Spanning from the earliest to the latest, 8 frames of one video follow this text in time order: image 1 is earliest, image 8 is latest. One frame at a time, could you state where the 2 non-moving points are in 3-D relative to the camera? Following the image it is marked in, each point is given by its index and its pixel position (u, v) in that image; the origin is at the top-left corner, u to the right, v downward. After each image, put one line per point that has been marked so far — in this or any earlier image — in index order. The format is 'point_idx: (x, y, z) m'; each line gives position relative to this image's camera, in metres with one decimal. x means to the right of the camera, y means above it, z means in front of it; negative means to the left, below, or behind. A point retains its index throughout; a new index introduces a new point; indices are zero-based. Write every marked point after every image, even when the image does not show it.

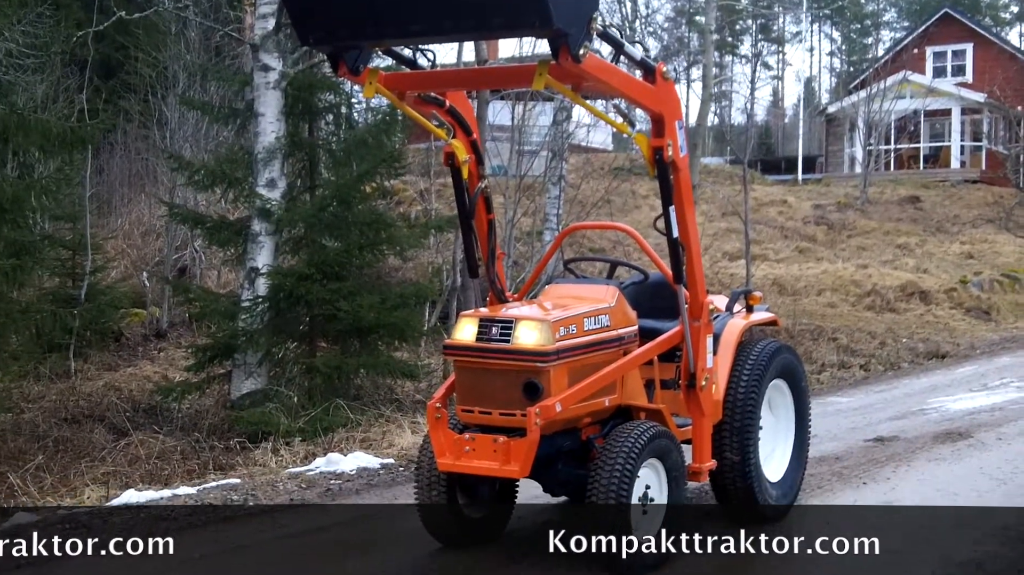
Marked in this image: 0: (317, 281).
0: (-2.0, +0.1, +13.5) m
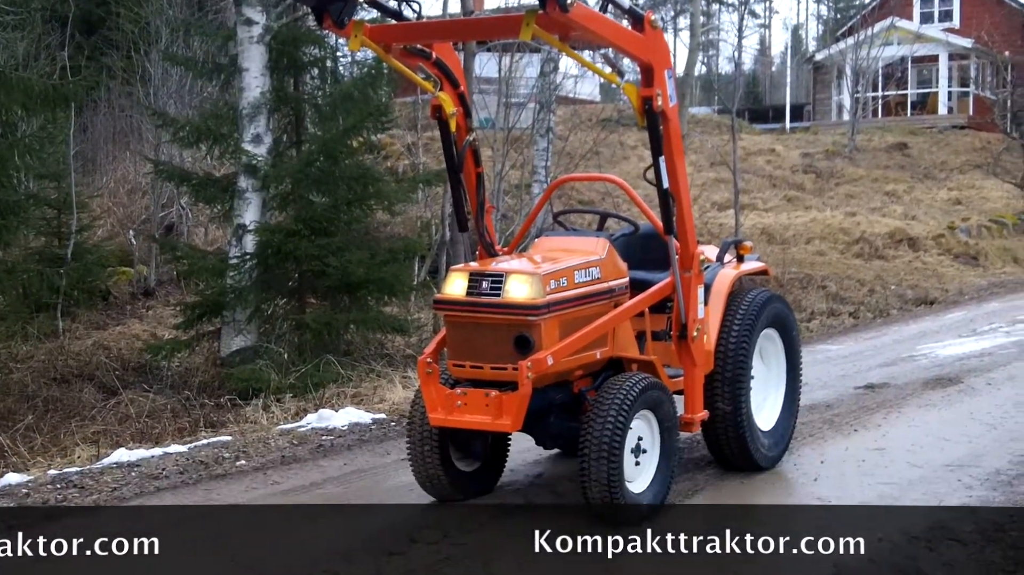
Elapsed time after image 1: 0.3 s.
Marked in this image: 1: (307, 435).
0: (-2.1, +0.5, +13.4) m
1: (-1.8, -1.3, +11.7) m
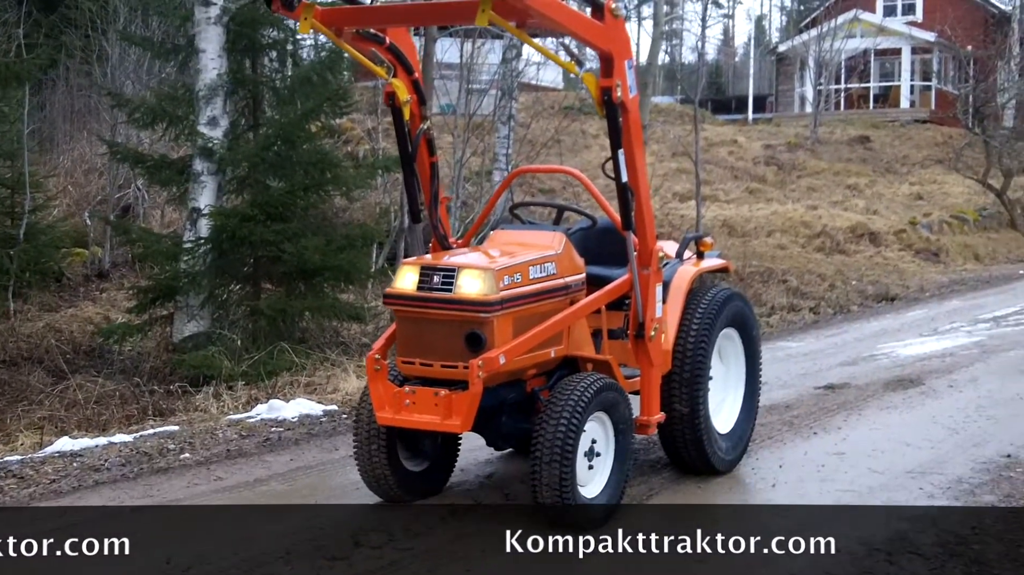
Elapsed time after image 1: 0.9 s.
0: (-2.5, +0.7, +13.1) m
1: (-2.2, -1.2, +11.4) m
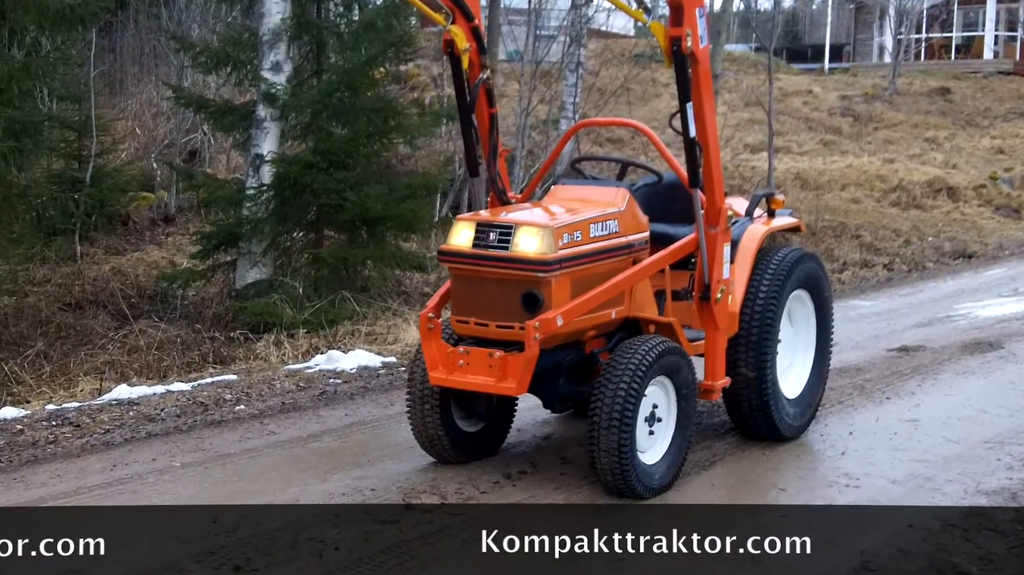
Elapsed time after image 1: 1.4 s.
0: (-1.9, +1.2, +12.9) m
1: (-1.7, -0.8, +11.3) m
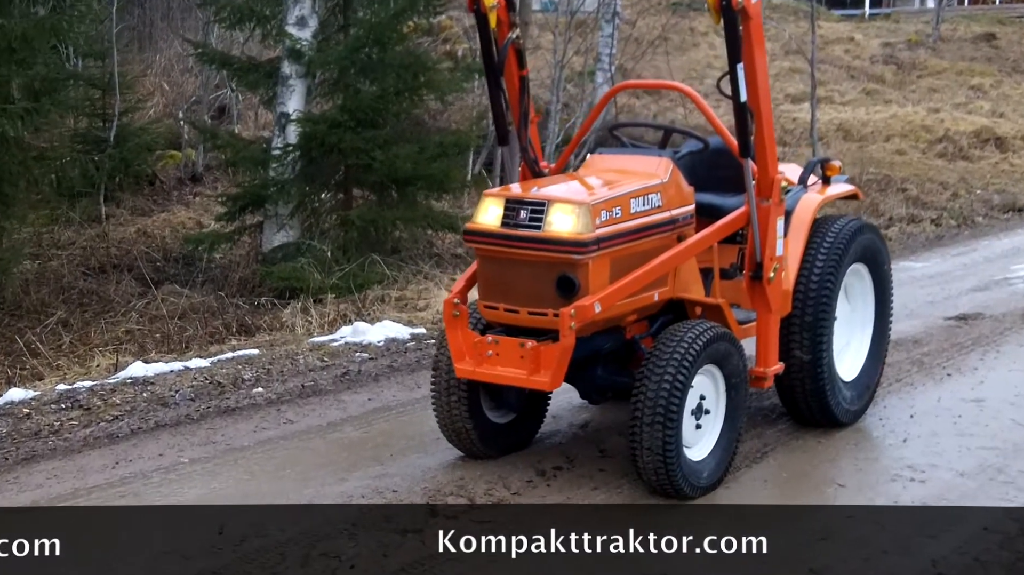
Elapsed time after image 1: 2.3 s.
0: (-1.6, +1.5, +12.3) m
1: (-1.4, -0.5, +10.8) m
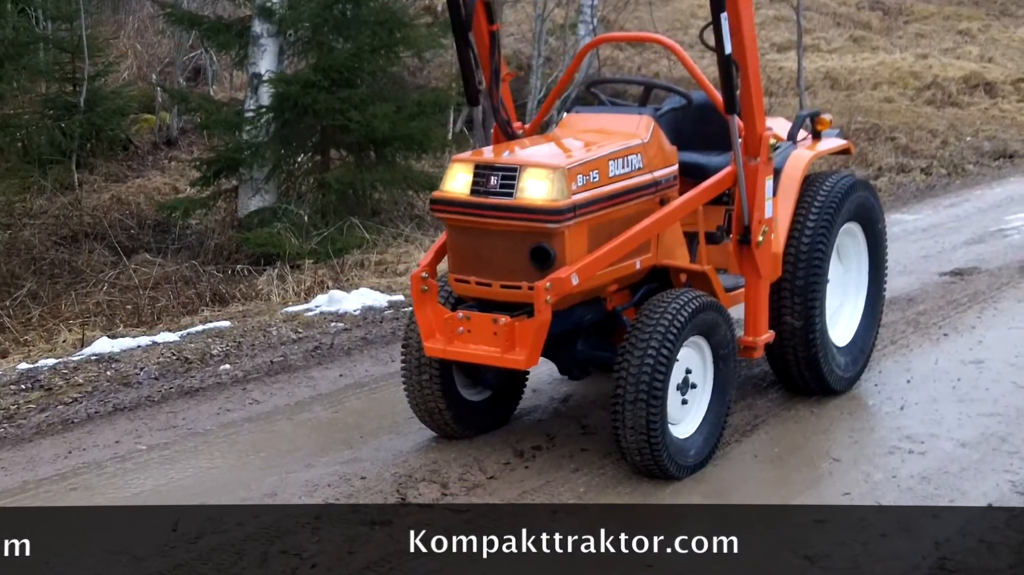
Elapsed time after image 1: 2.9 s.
0: (-1.8, +1.8, +11.9) m
1: (-1.6, -0.3, +10.4) m
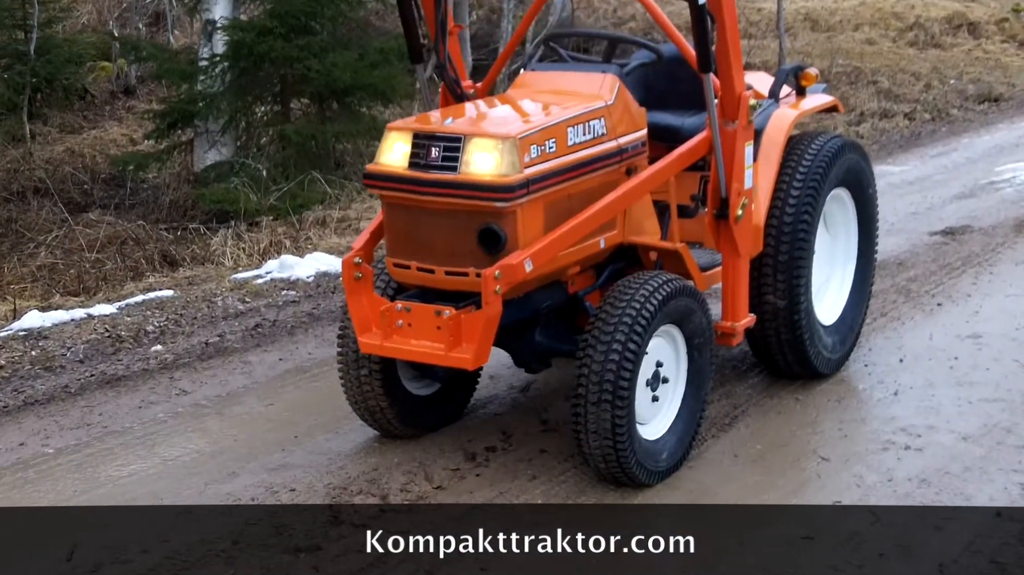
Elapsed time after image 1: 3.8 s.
0: (-2.1, +2.1, +11.1) m
1: (-1.8, 0.0, +9.7) m
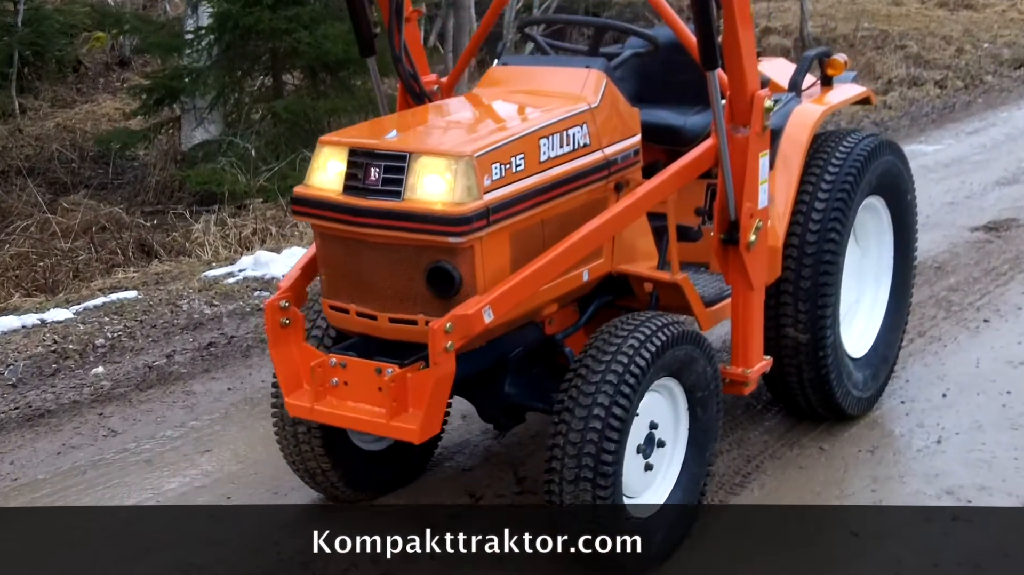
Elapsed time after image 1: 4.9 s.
0: (-2.1, +2.1, +10.2) m
1: (-1.9, 0.0, +8.8) m
